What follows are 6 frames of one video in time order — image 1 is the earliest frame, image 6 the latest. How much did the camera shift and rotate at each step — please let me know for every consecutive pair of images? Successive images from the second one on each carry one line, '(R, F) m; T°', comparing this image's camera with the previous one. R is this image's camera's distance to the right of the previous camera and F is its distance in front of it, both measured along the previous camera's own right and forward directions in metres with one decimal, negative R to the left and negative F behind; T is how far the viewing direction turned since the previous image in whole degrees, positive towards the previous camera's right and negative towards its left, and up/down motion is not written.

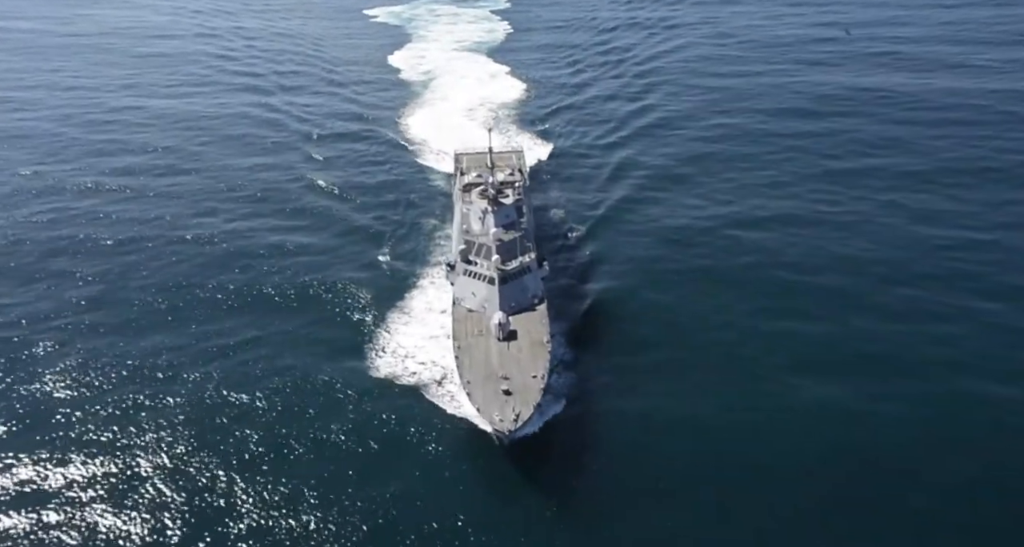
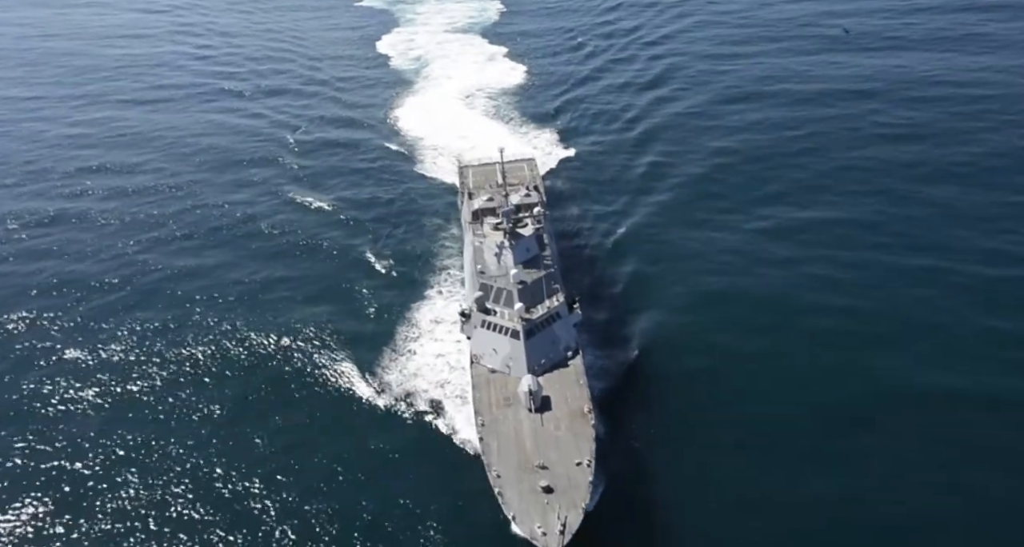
(-1.1, +6.6) m; 0°
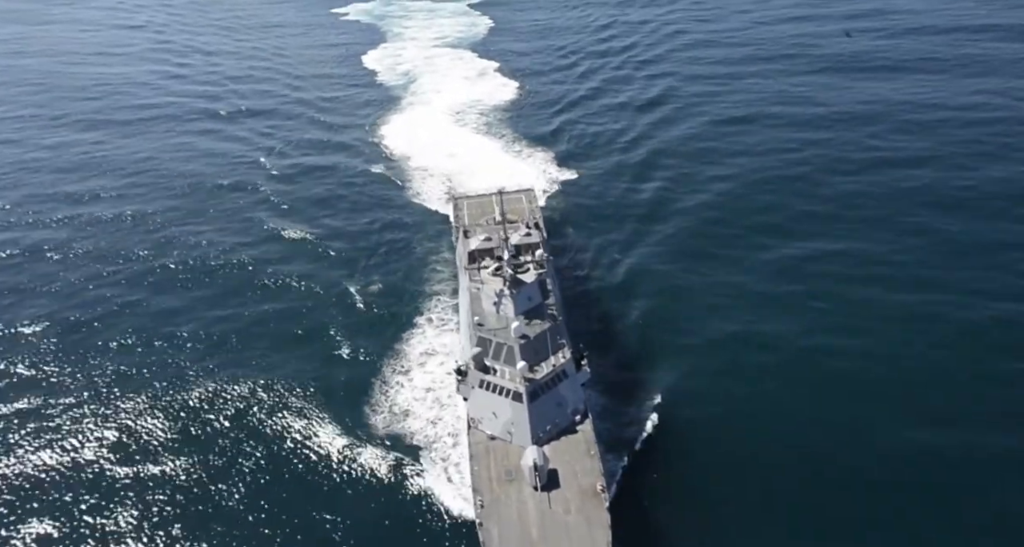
(-0.4, +3.7) m; +1°
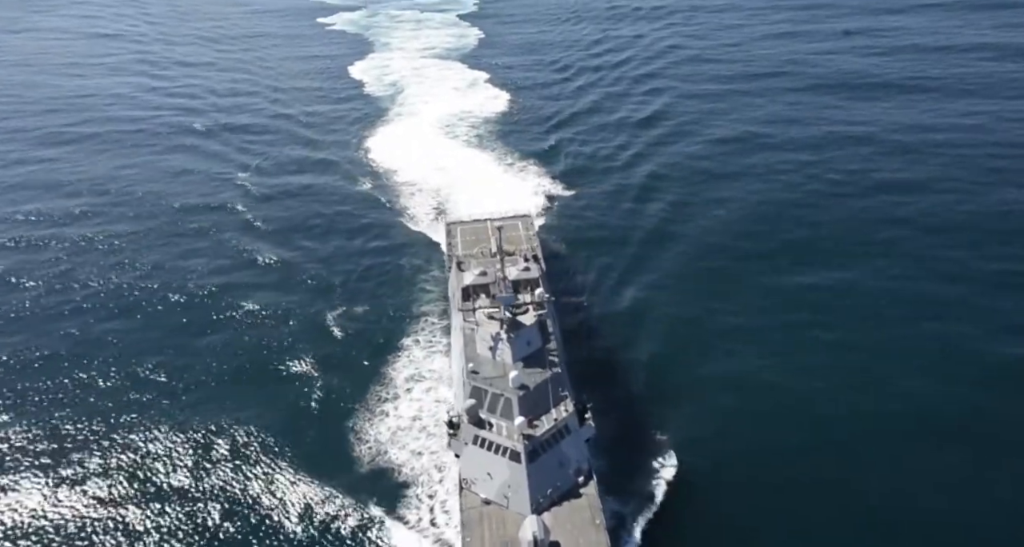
(-0.4, +3.1) m; +1°
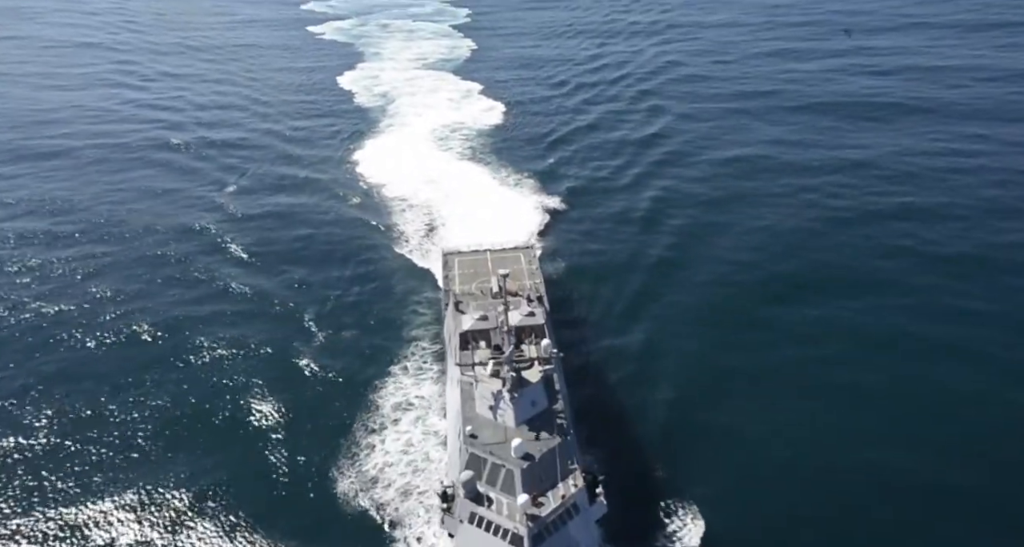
(-0.5, +3.3) m; +1°
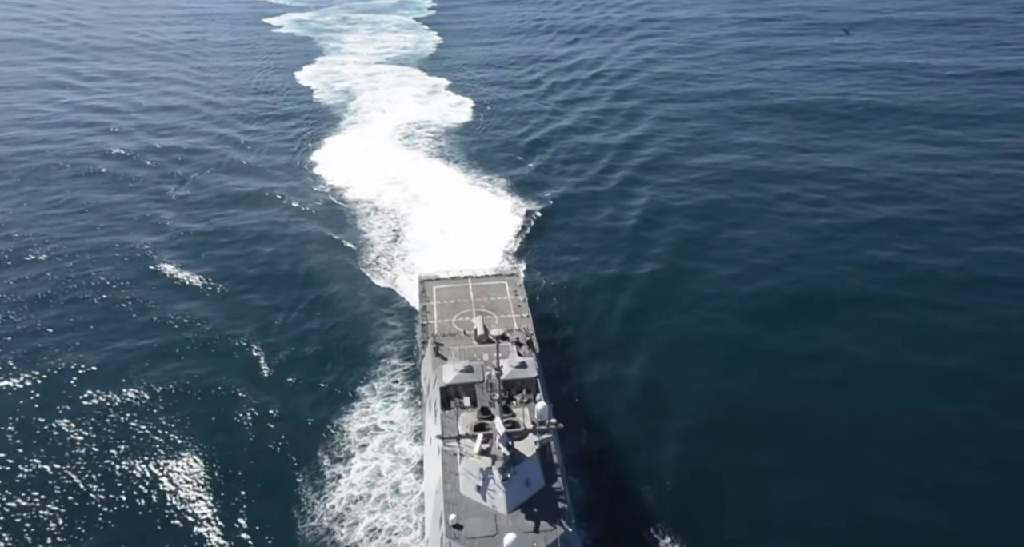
(-0.7, +4.7) m; +2°
